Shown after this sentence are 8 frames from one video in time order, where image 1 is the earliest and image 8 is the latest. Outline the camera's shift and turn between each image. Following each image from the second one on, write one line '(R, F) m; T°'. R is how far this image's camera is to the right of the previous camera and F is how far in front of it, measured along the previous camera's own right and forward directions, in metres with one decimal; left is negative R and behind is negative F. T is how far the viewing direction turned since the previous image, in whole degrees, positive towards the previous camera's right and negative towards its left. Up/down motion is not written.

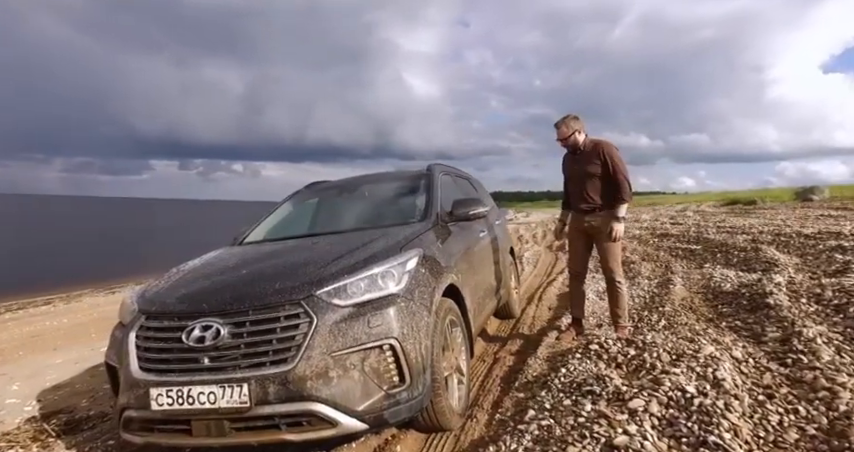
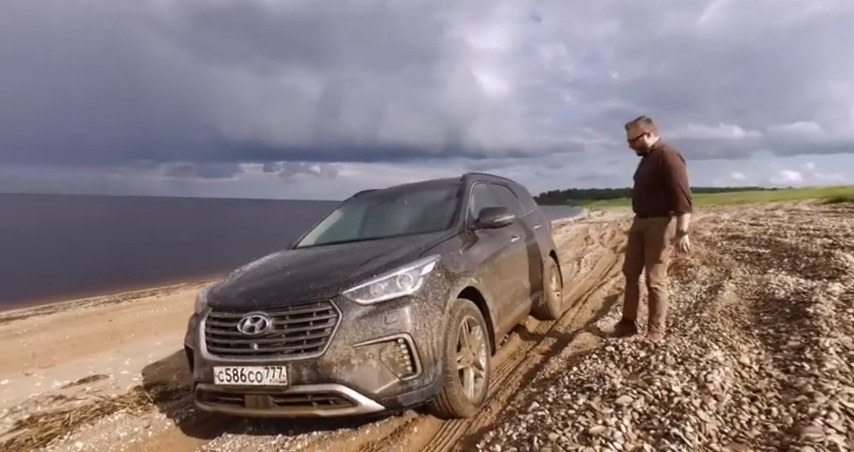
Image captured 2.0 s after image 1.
(+0.4, -0.4) m; -9°
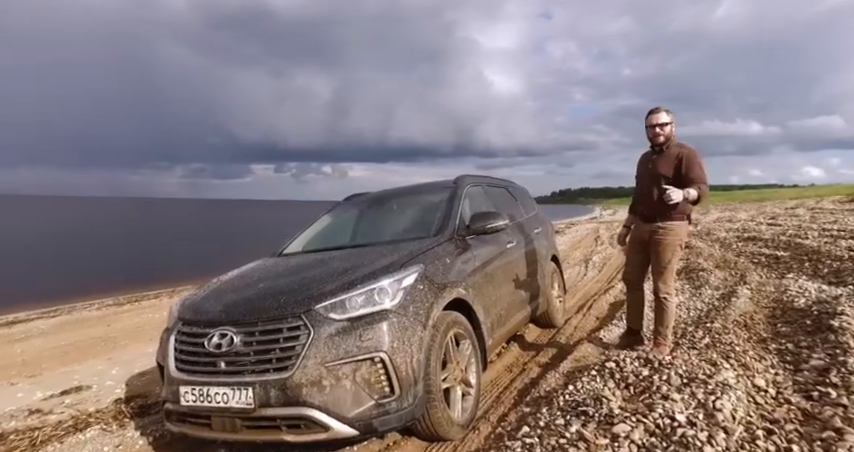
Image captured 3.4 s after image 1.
(+0.2, +0.3) m; -1°
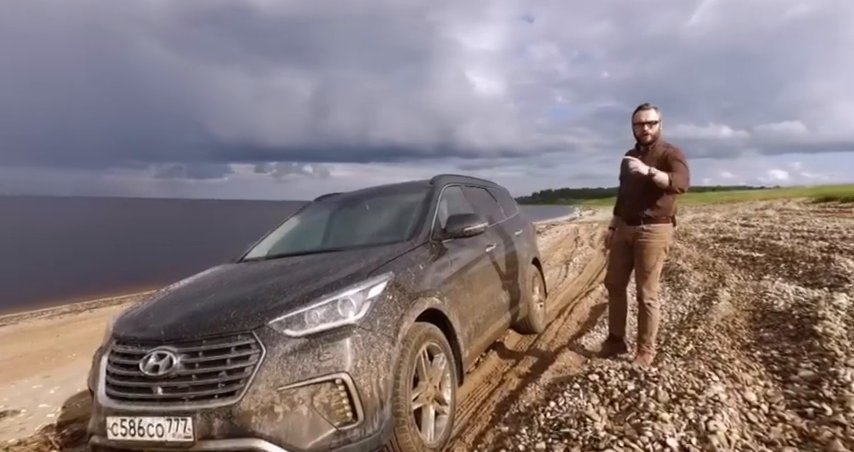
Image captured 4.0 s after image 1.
(+0.1, +0.3) m; +2°
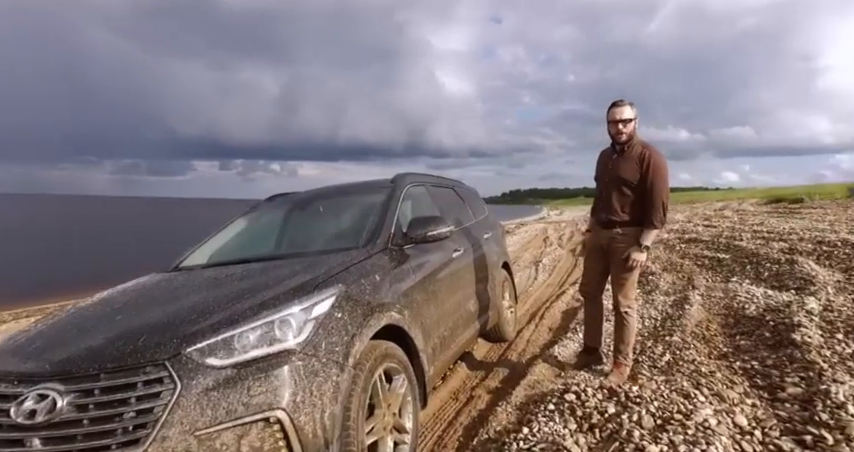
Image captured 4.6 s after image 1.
(+0.1, +0.4) m; +4°
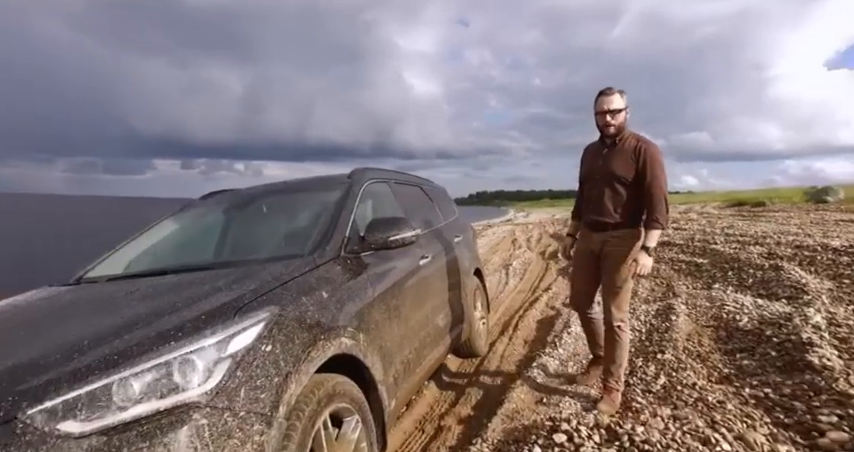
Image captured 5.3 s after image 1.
(0.0, +0.6) m; +4°
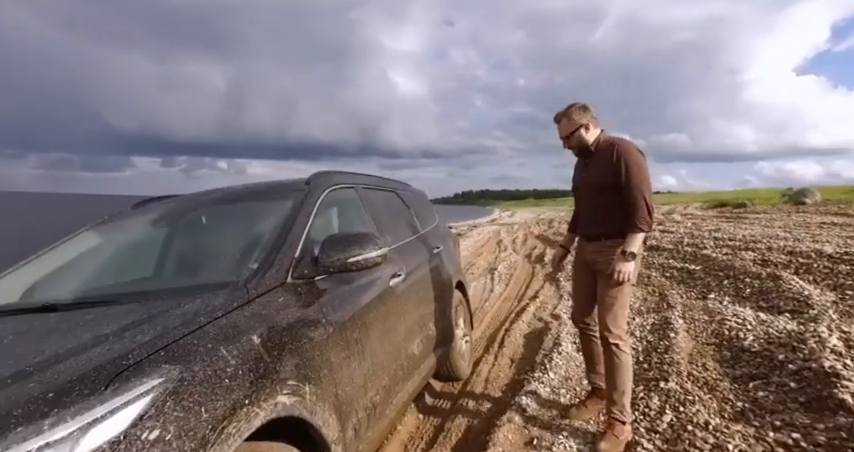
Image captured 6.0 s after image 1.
(+0.1, +0.5) m; +2°
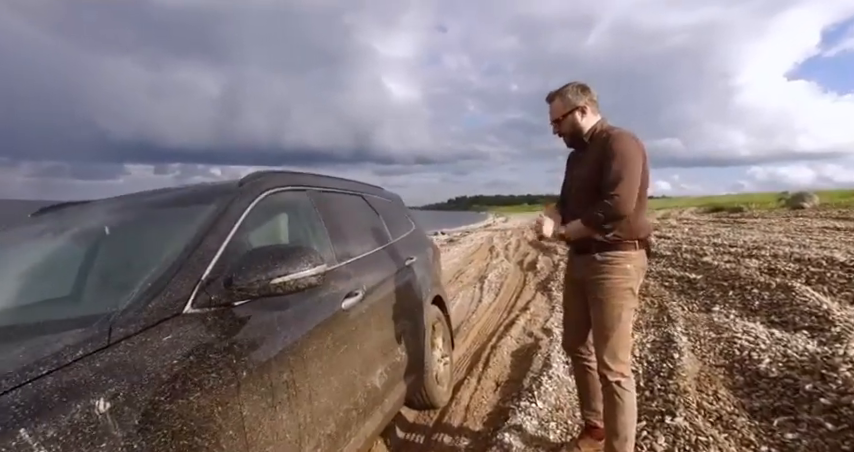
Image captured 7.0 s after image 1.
(+0.2, +0.6) m; +1°
